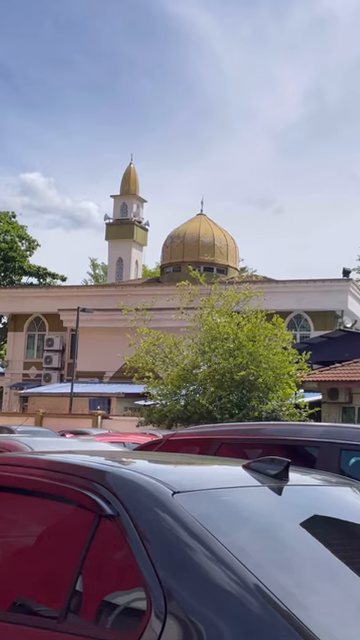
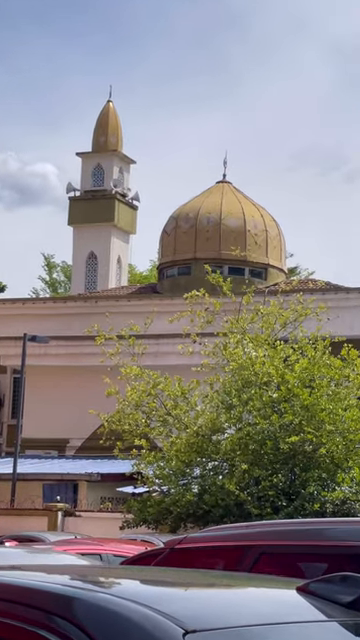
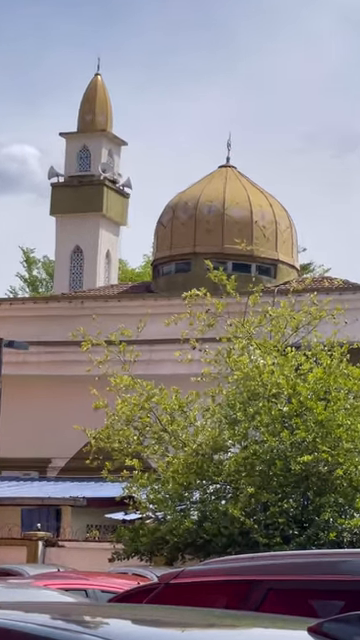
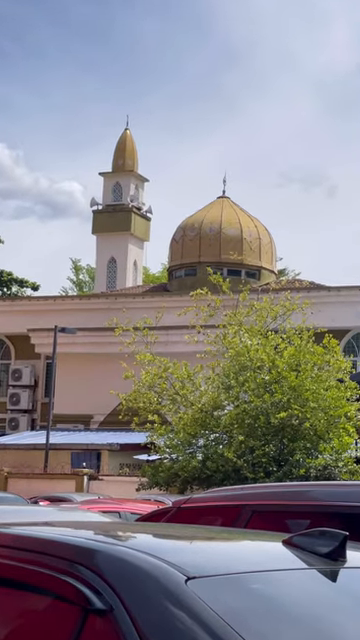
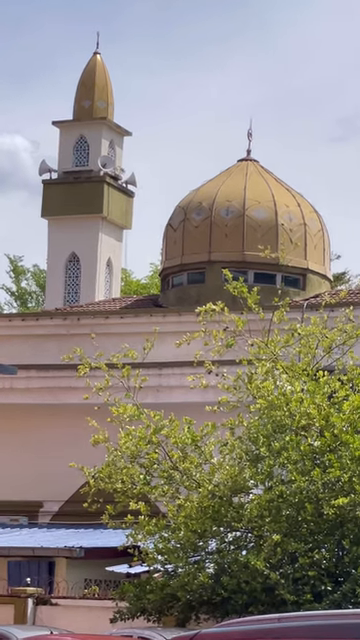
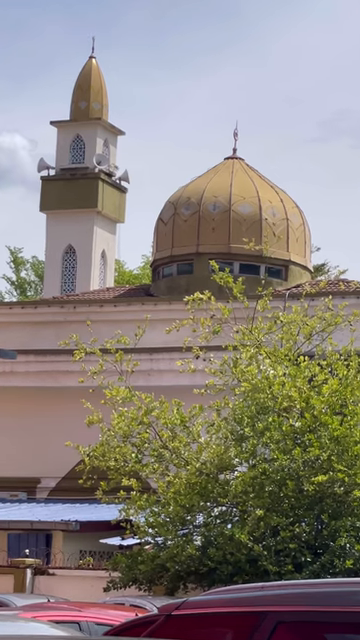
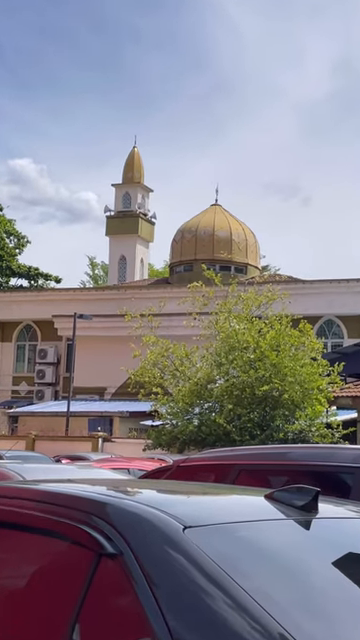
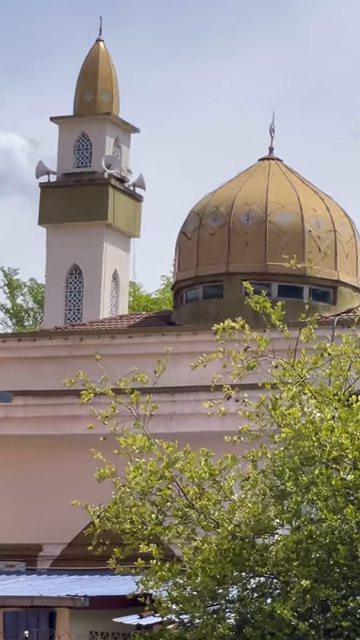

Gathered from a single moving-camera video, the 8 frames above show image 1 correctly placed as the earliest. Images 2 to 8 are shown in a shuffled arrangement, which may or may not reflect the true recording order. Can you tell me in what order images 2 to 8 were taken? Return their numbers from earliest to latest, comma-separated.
7, 4, 2, 3, 6, 5, 8
